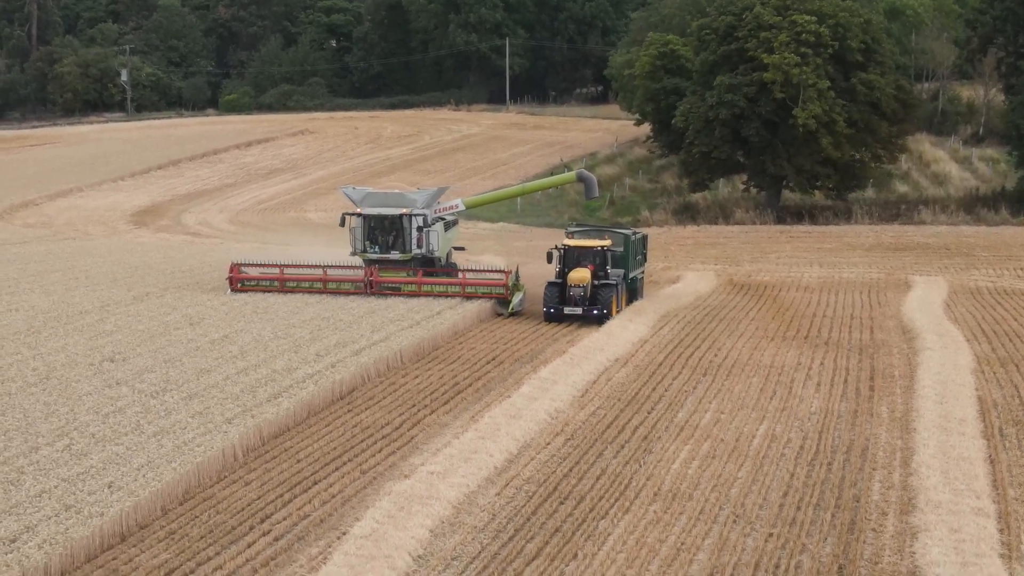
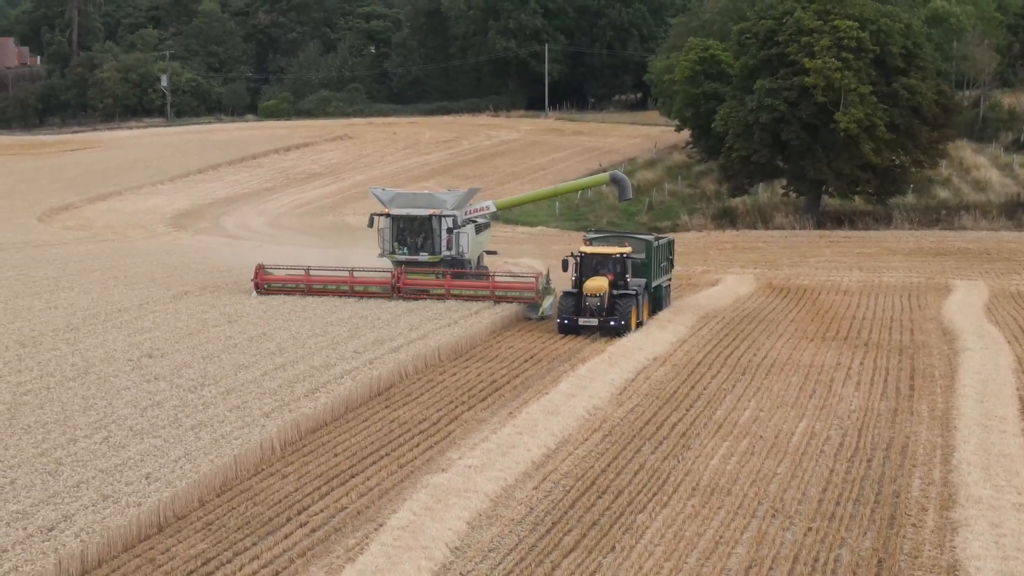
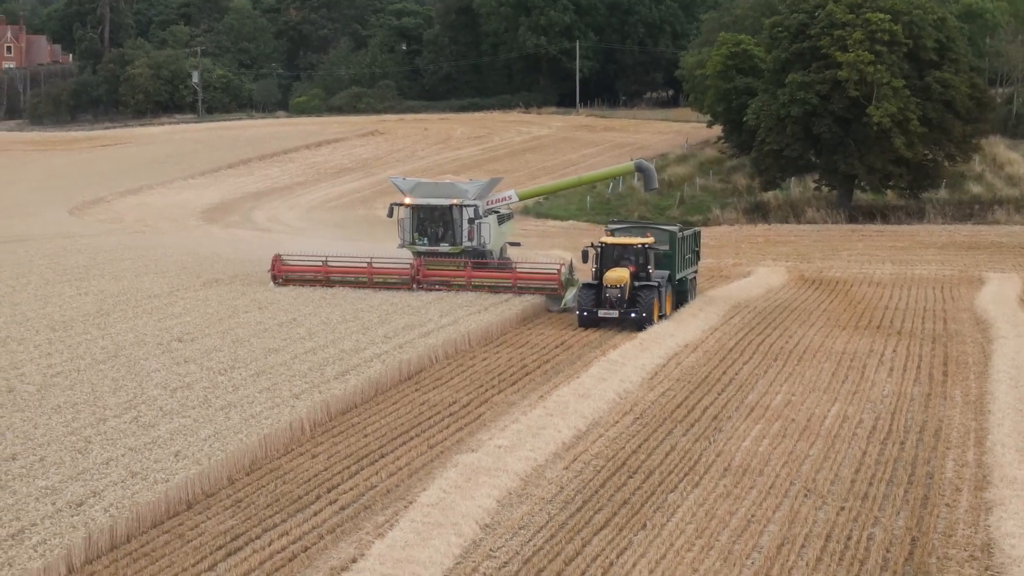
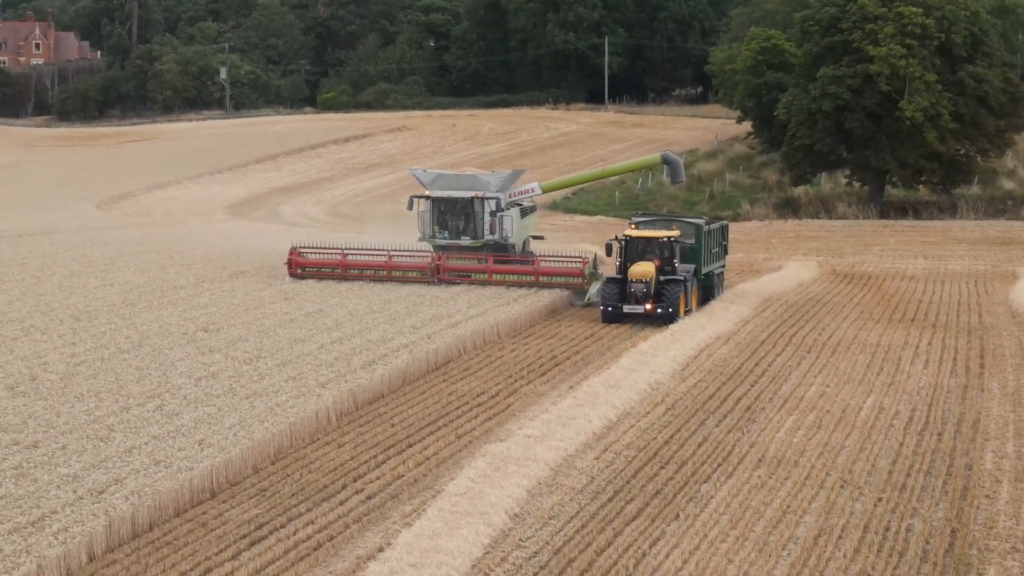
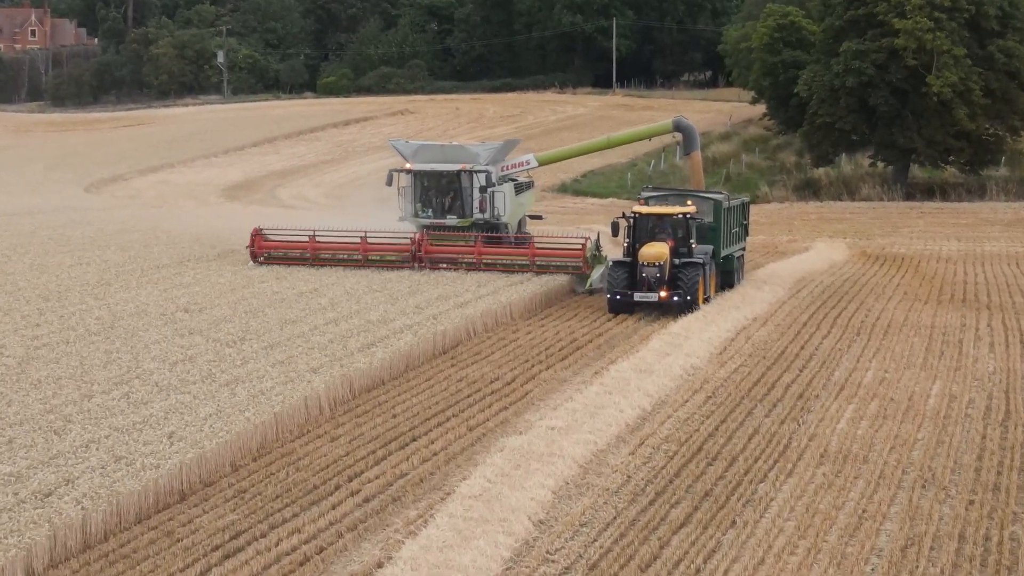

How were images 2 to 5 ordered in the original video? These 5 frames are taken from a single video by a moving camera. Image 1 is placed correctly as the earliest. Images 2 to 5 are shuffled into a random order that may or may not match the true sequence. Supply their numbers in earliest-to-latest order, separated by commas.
2, 3, 4, 5
